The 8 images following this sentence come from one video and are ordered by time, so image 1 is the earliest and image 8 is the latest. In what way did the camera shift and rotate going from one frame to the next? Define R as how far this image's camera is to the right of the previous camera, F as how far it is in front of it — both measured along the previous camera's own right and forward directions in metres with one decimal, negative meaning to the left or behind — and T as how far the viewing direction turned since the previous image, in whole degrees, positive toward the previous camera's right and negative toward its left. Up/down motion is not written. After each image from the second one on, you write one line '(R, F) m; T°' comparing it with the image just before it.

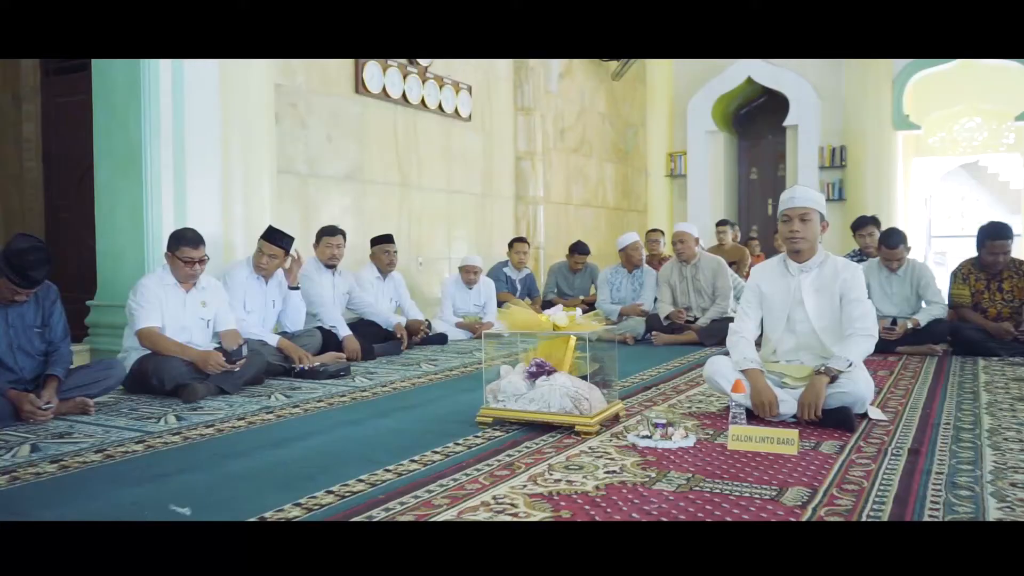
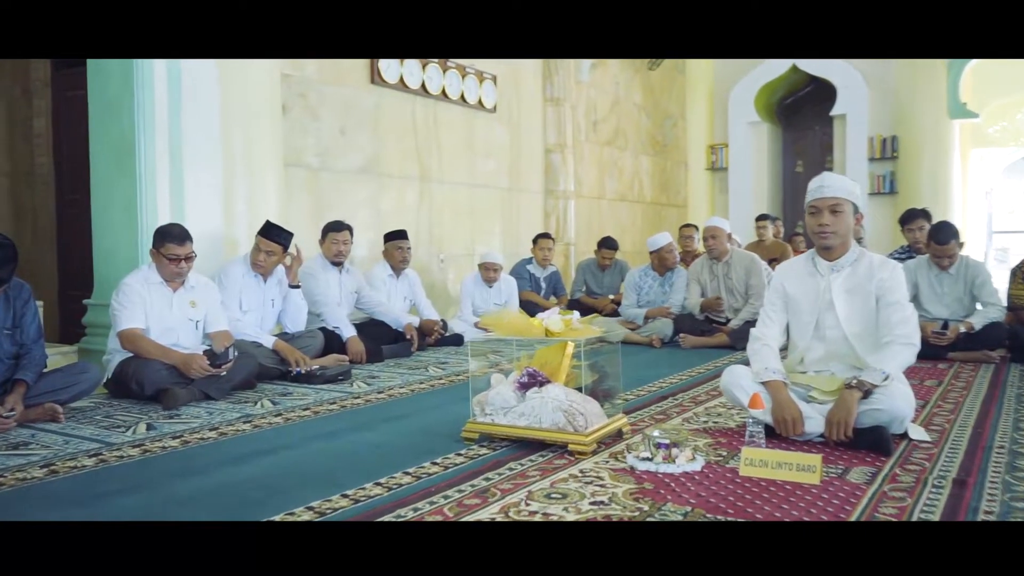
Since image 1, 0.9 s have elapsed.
(+0.2, +0.3) m; -3°
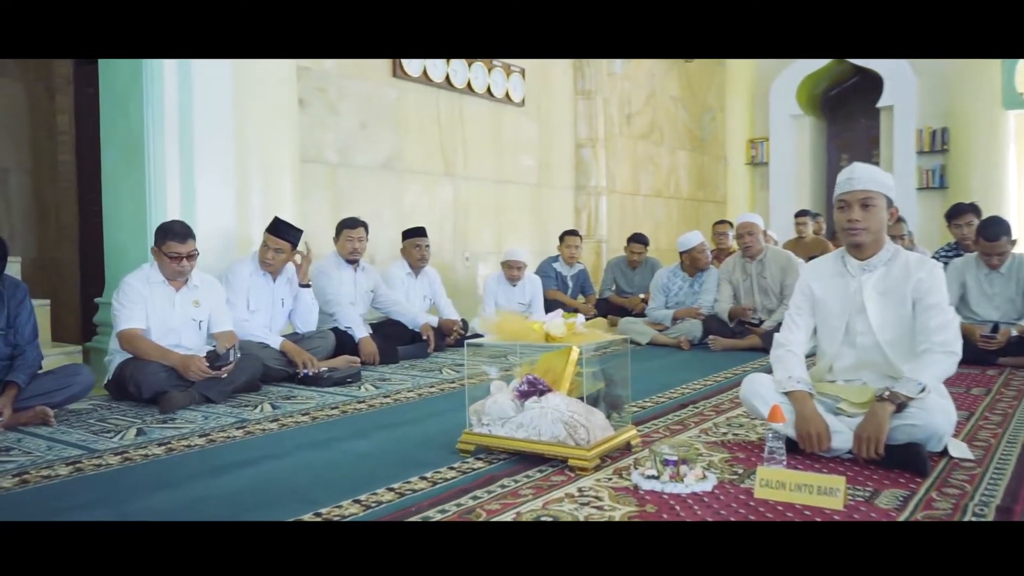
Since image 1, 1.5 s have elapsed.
(+0.1, +0.2) m; -3°
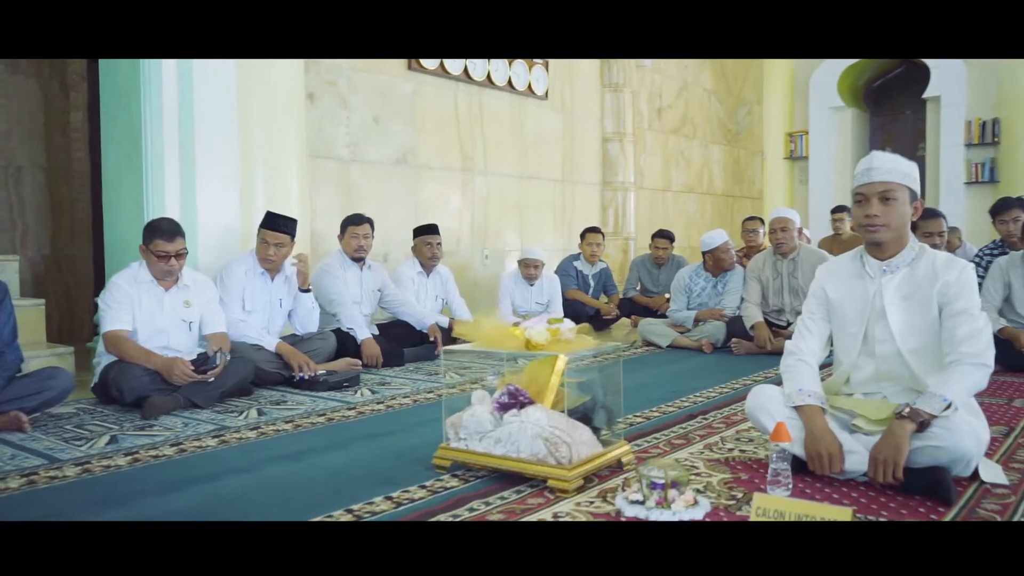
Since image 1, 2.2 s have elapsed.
(+0.2, +0.2) m; -3°
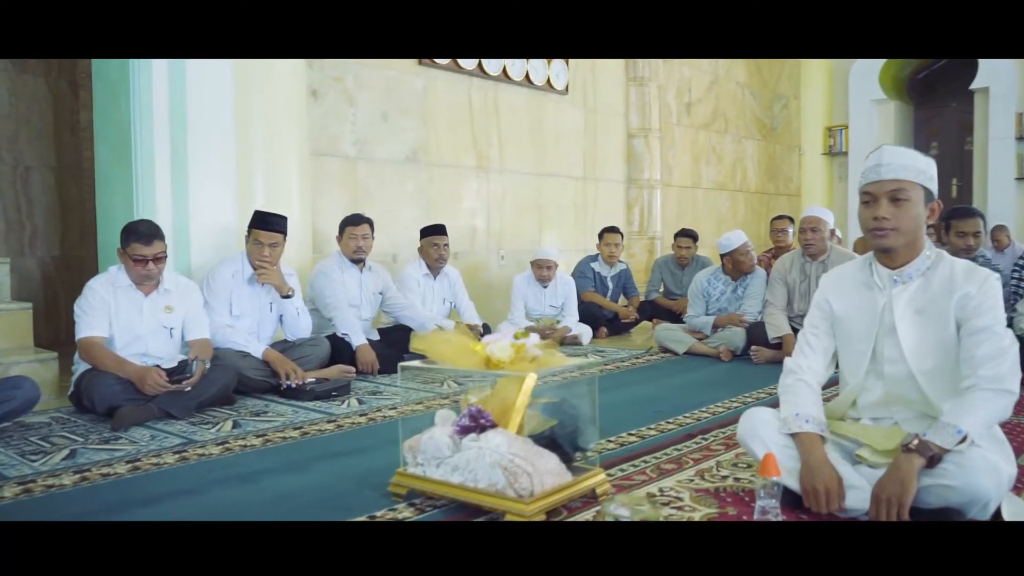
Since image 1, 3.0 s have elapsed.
(+0.2, +0.2) m; -3°
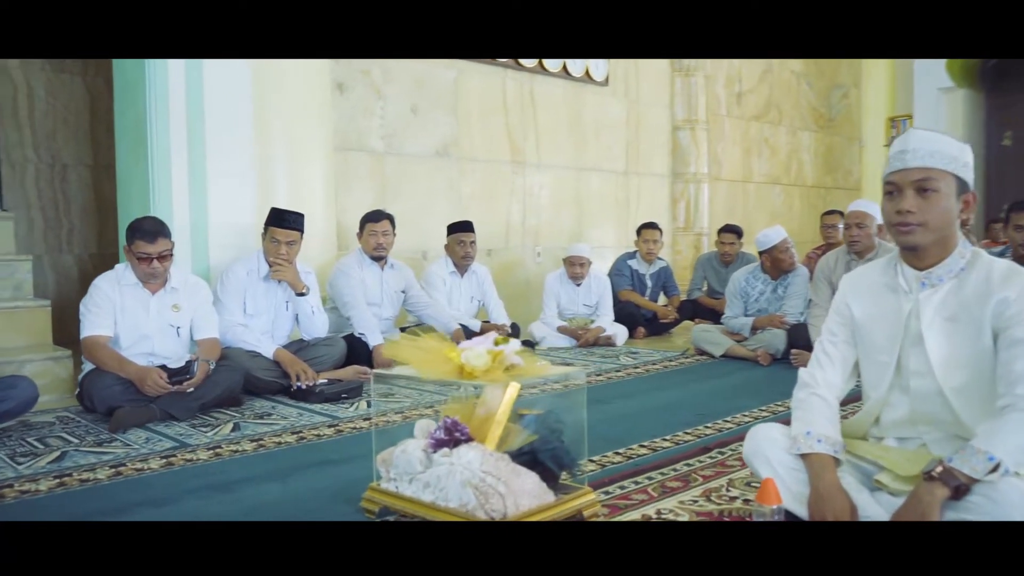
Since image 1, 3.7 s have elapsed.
(+0.2, +0.2) m; -4°
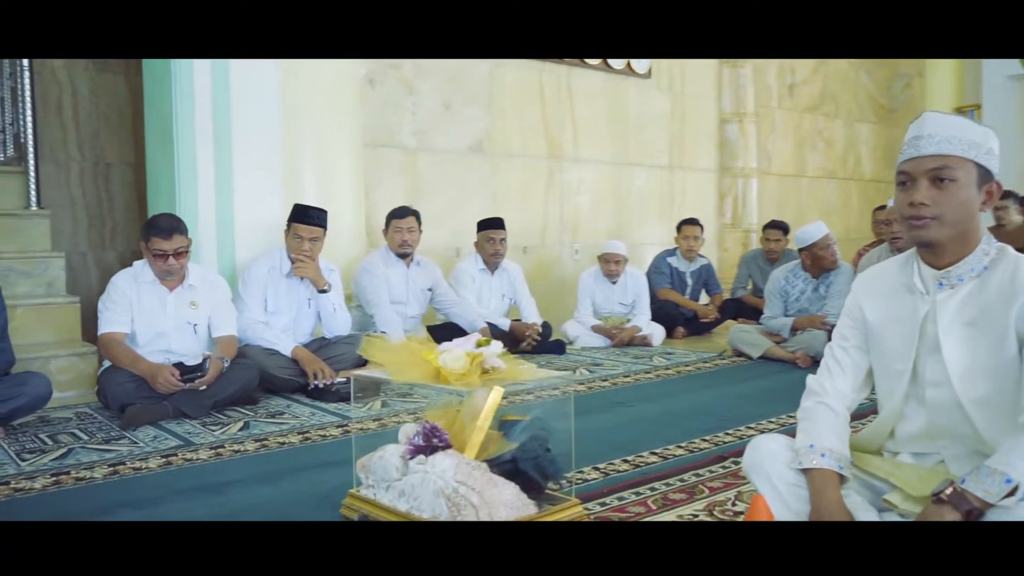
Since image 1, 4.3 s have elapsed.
(+0.2, +0.1) m; -4°
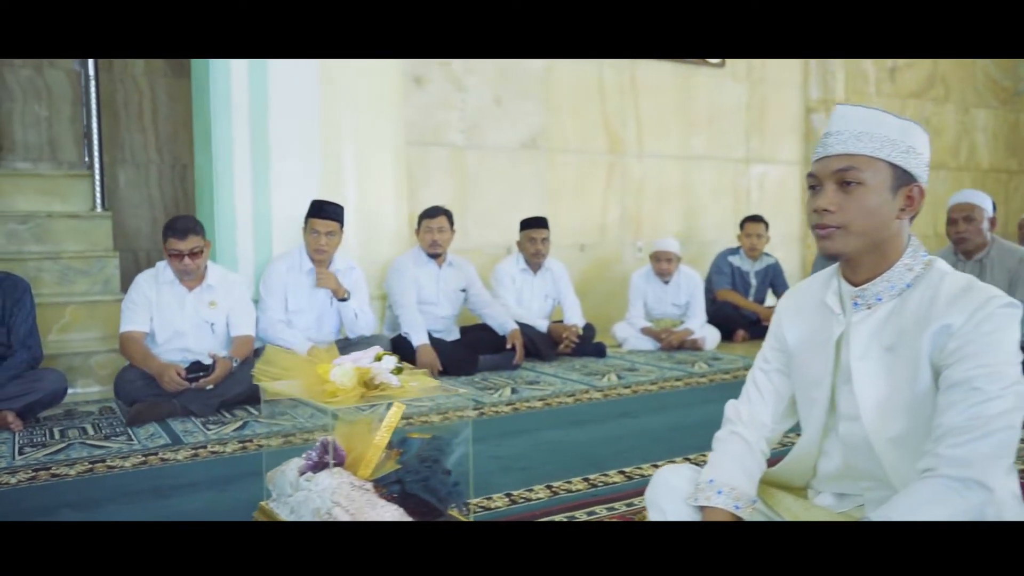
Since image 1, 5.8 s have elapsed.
(+0.5, +0.1) m; -9°
